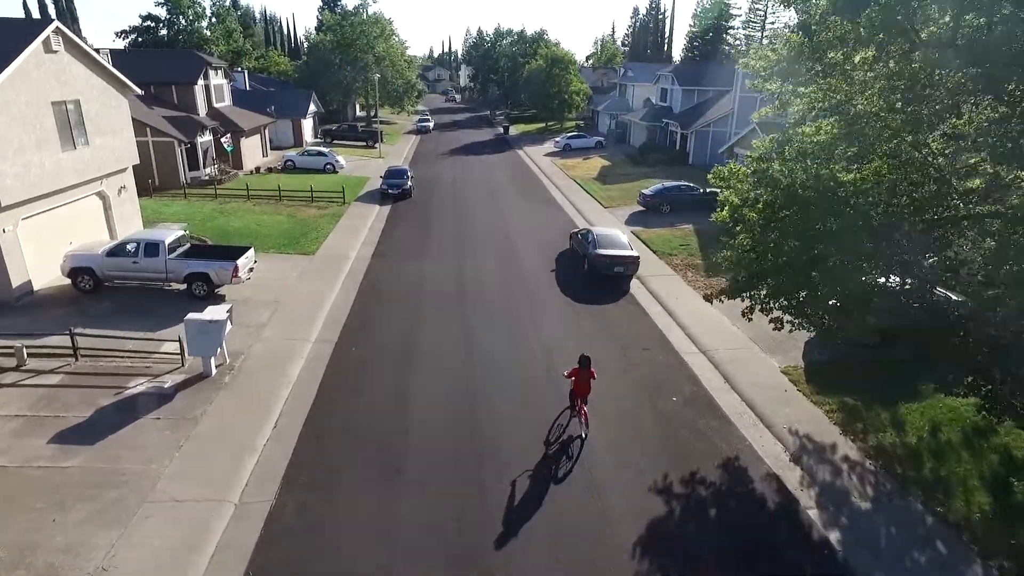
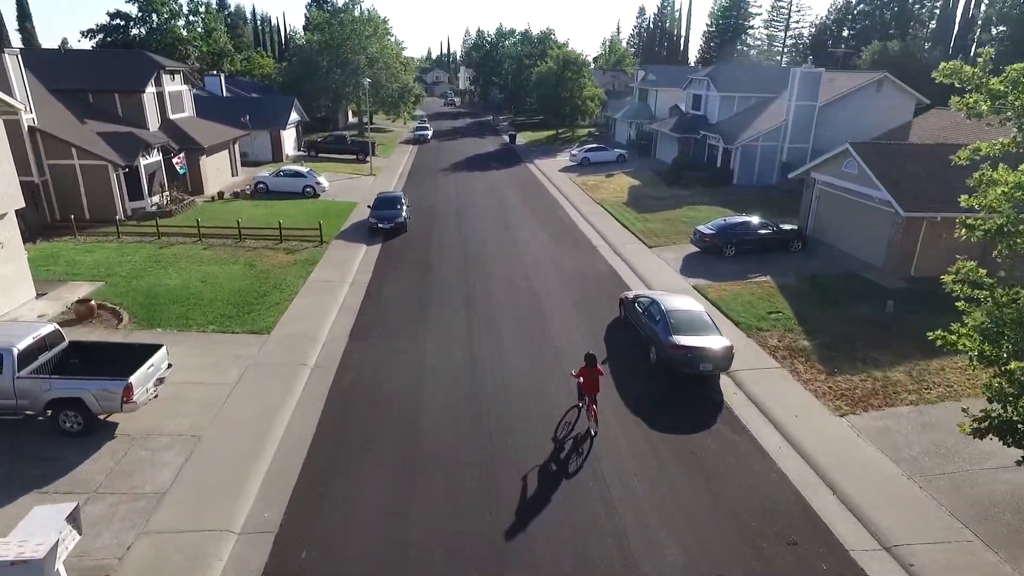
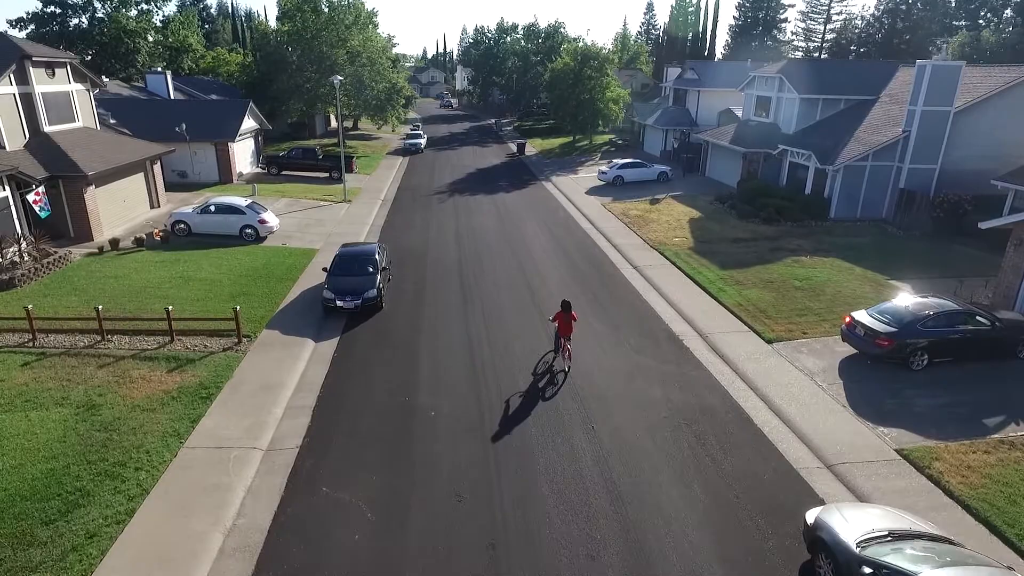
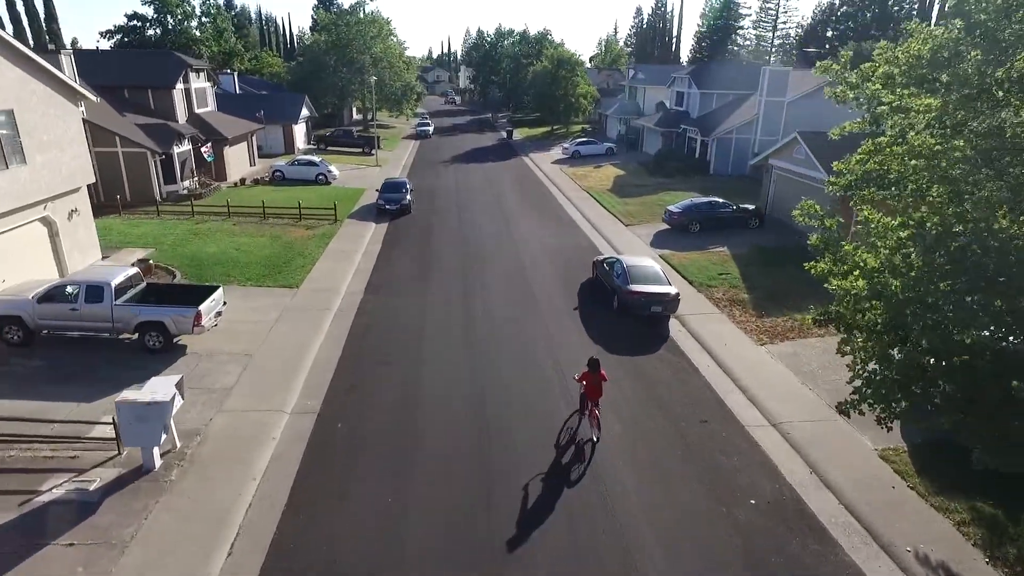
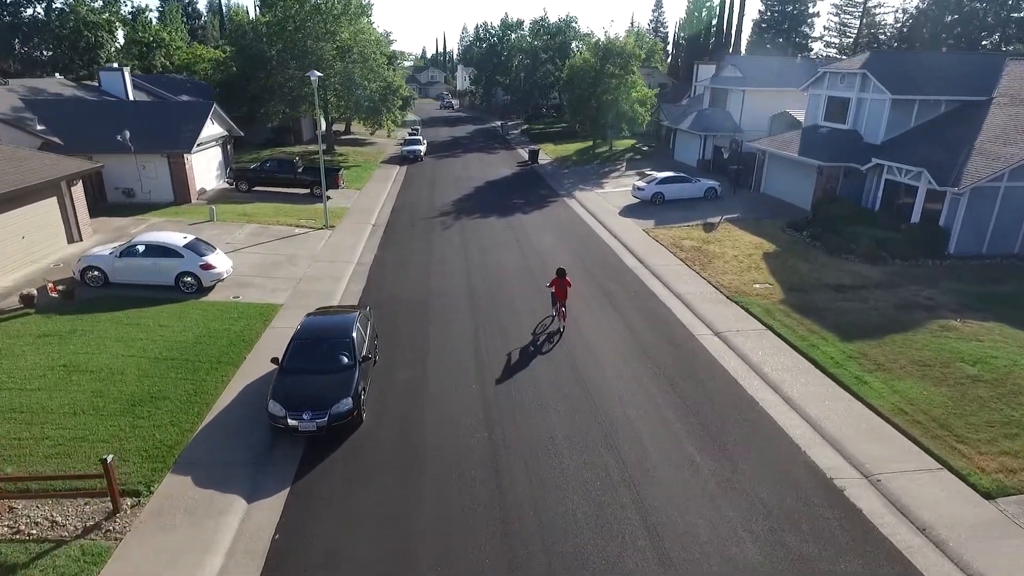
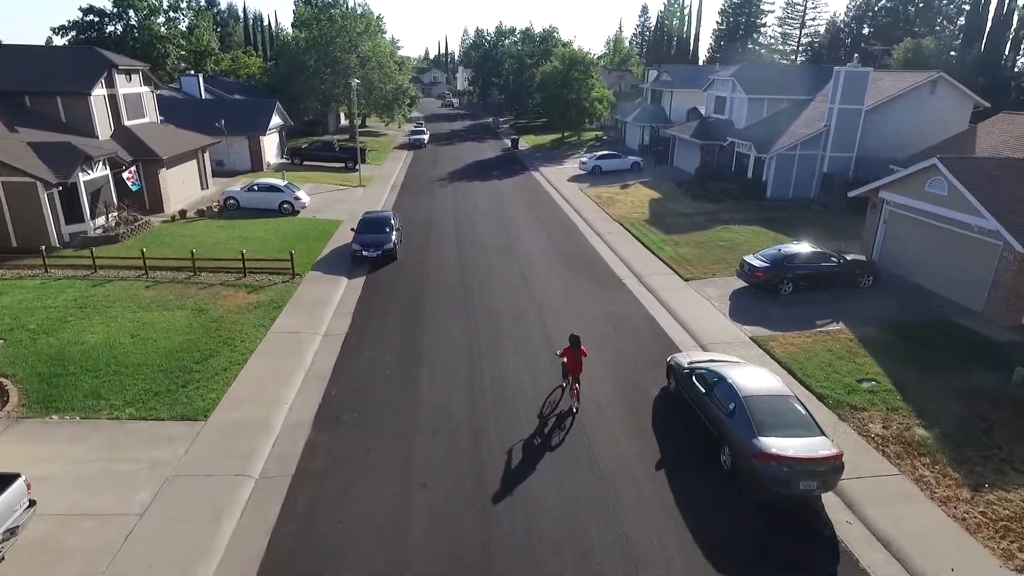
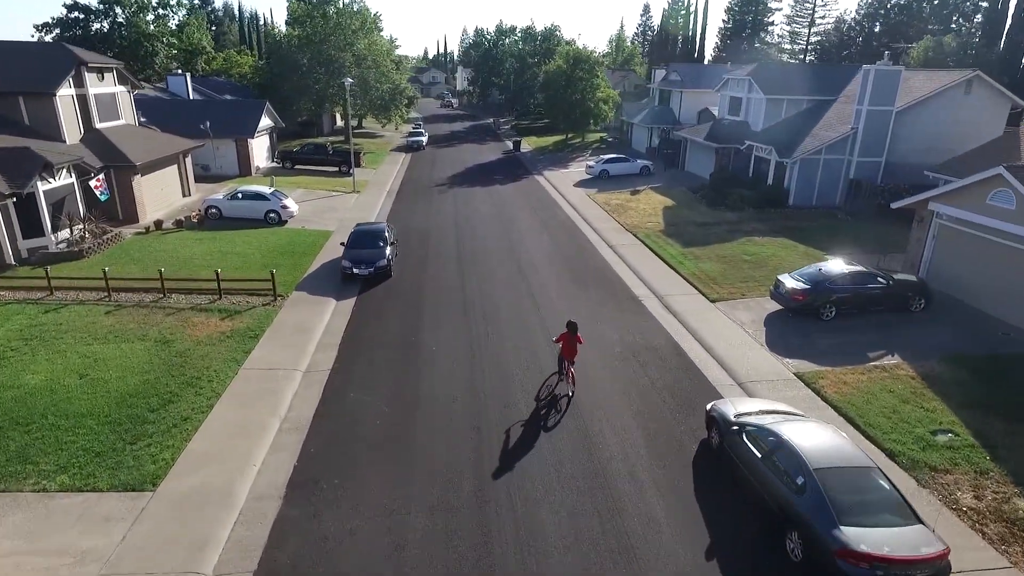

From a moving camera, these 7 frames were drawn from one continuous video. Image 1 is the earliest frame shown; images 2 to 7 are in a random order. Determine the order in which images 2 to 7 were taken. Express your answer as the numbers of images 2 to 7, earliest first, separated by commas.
4, 2, 6, 7, 3, 5
